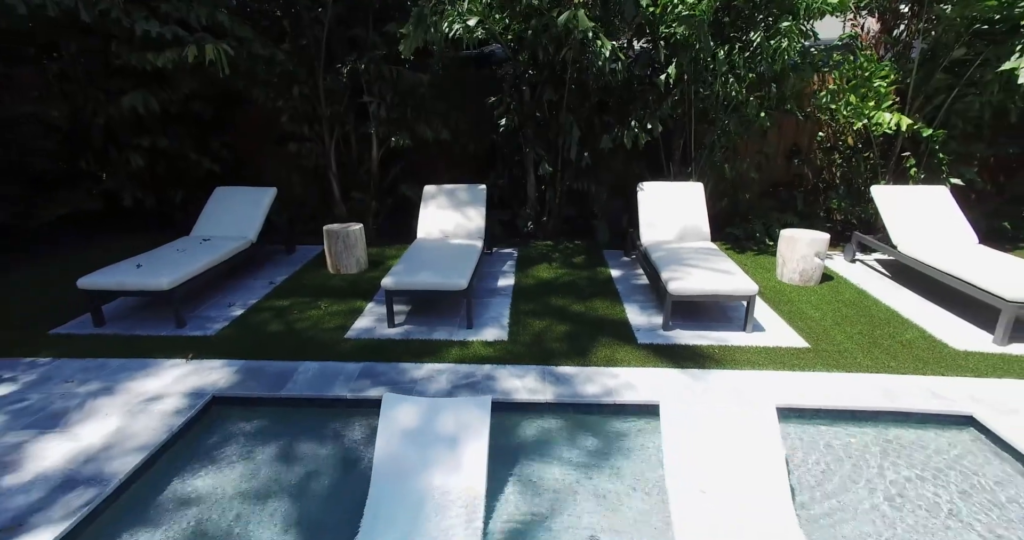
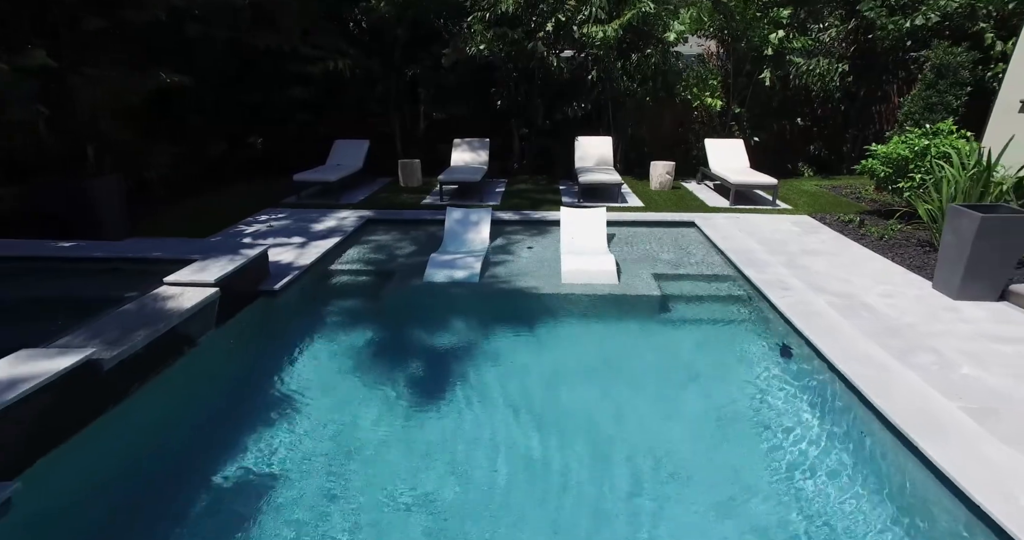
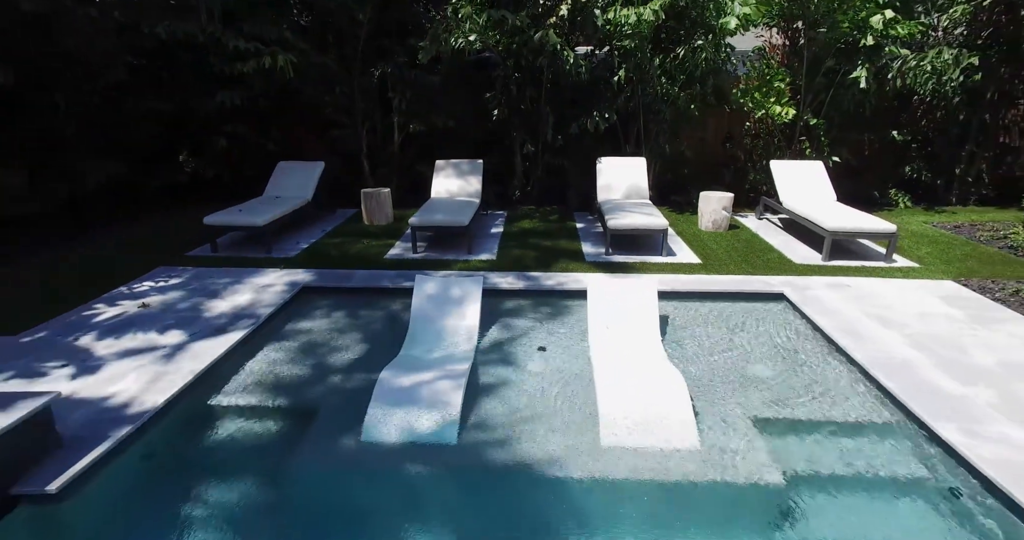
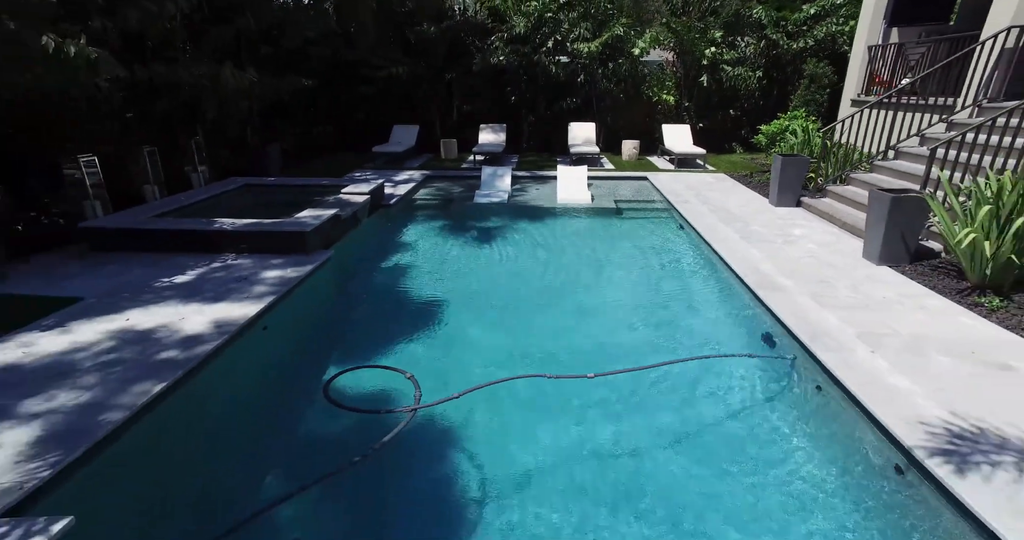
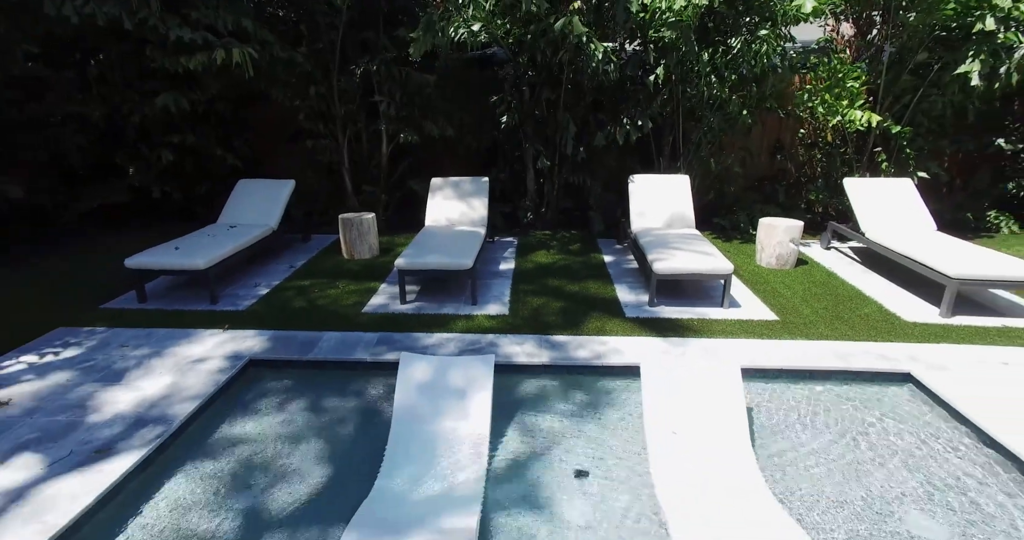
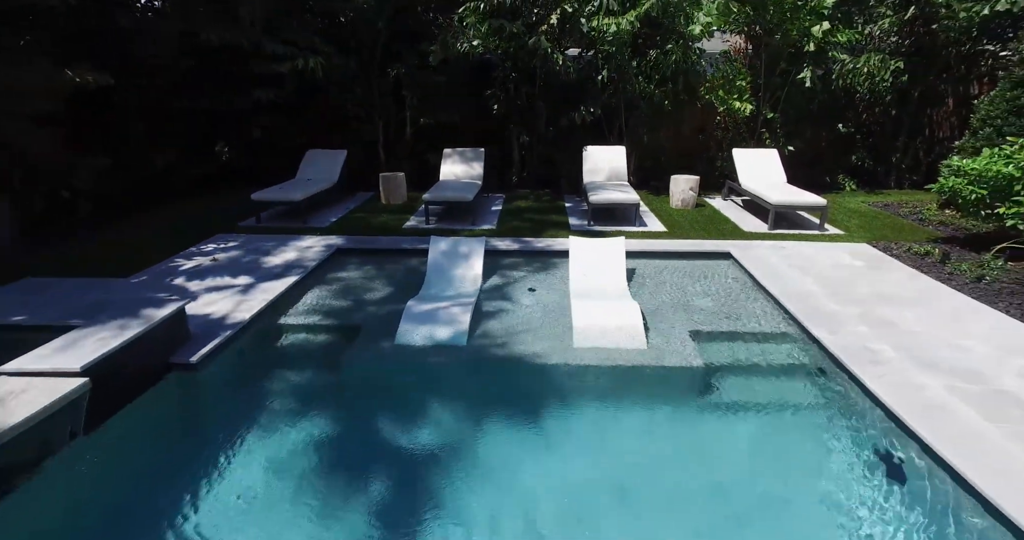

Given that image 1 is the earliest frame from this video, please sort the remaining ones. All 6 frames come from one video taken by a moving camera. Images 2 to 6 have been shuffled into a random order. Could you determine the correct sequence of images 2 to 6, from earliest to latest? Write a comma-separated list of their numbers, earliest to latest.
5, 3, 6, 2, 4
